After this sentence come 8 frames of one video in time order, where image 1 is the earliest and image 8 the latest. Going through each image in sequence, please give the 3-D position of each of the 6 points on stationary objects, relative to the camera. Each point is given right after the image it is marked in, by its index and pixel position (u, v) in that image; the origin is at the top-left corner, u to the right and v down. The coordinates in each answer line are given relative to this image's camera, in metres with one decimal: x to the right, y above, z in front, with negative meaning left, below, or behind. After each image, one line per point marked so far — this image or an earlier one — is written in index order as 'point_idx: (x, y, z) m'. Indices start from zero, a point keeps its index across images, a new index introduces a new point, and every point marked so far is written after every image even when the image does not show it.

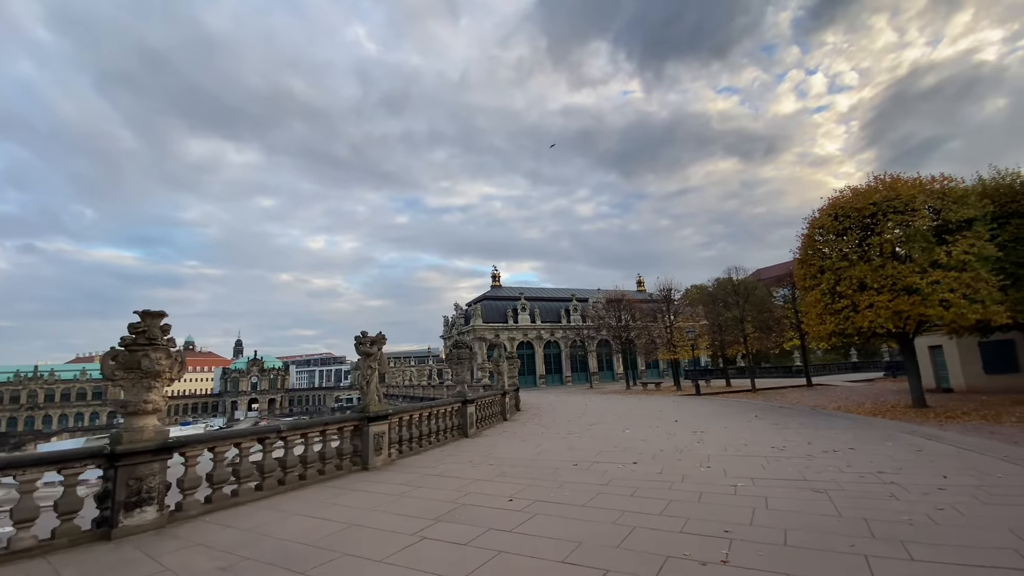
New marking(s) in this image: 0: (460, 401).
0: (-1.1, -2.5, +10.5) m
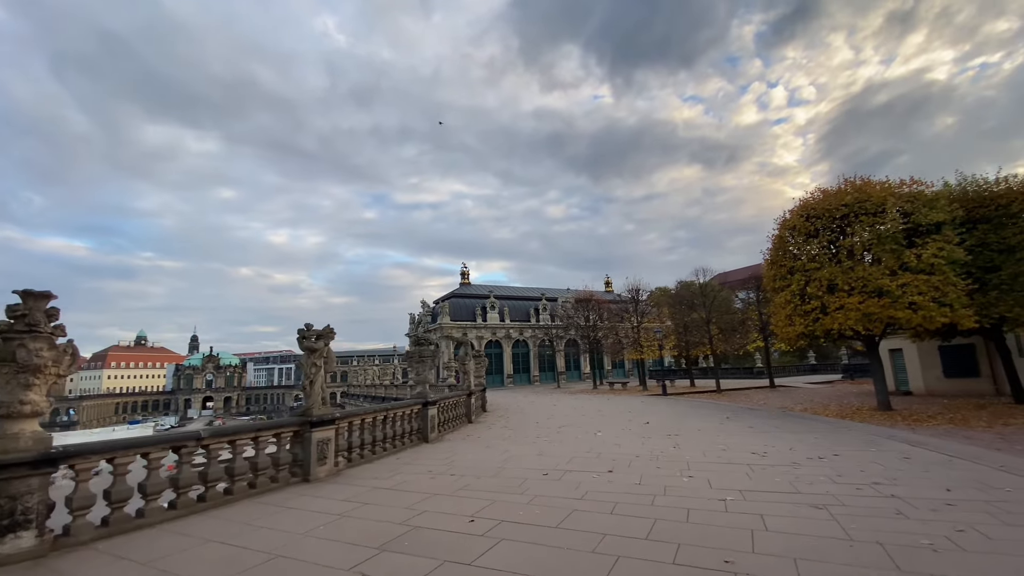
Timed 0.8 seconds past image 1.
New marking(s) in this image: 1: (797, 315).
0: (-1.9, -2.3, +9.6) m
1: (+9.7, -0.9, +16.3) m
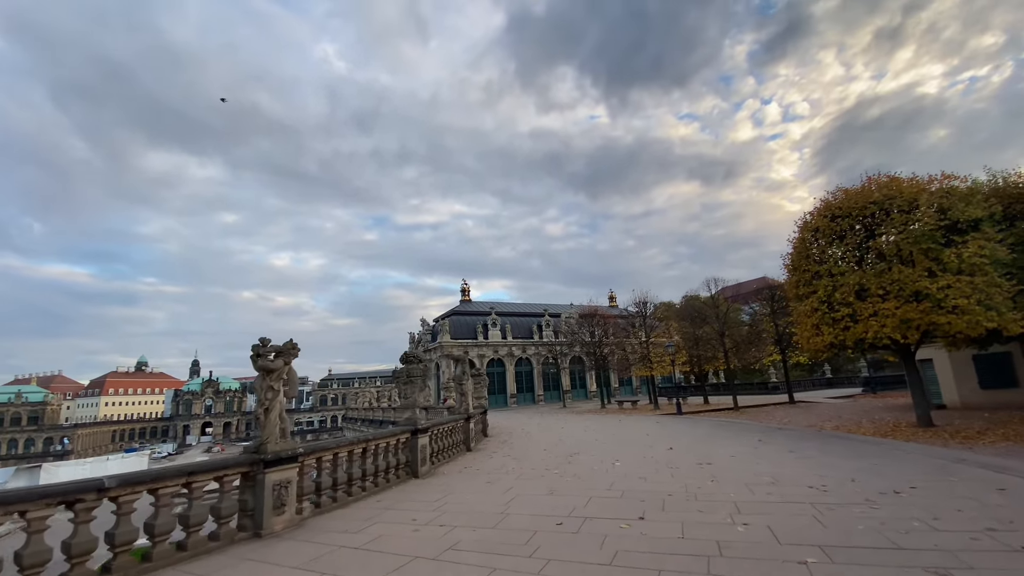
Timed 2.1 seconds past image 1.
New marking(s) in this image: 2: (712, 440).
0: (-1.8, -2.5, +8.3) m
1: (+9.8, -1.1, +15.0) m
2: (+4.7, -3.6, +11.3) m
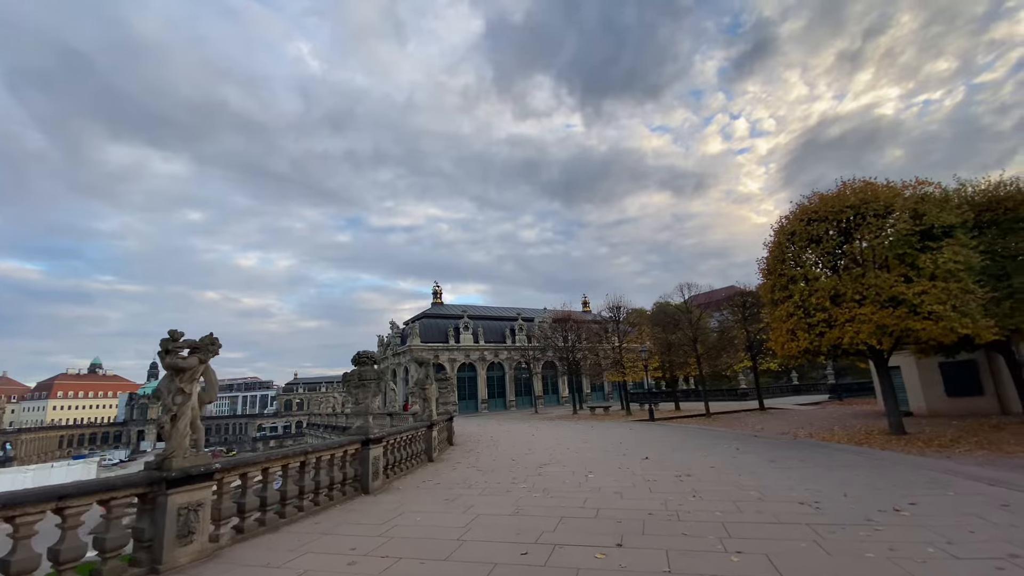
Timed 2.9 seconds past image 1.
0: (-2.4, -2.4, +7.4) m
1: (+8.9, -1.3, +14.8) m
2: (+3.9, -3.6, +10.7) m
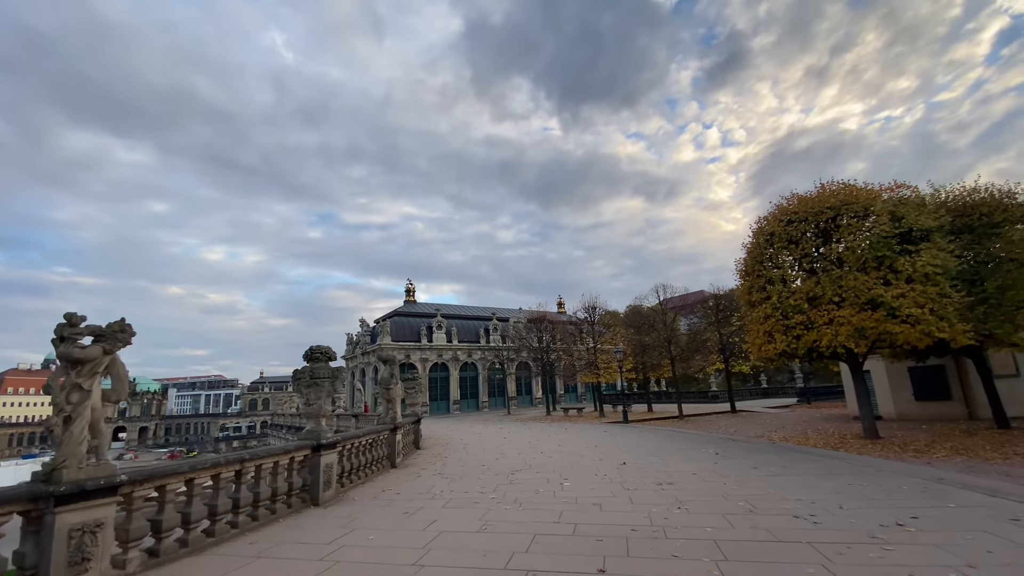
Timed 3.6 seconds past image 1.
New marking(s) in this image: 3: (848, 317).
0: (-2.8, -2.2, +6.6) m
1: (+8.1, -1.3, +14.5) m
2: (+3.3, -3.6, +10.3) m
3: (+8.9, -0.8, +12.7) m
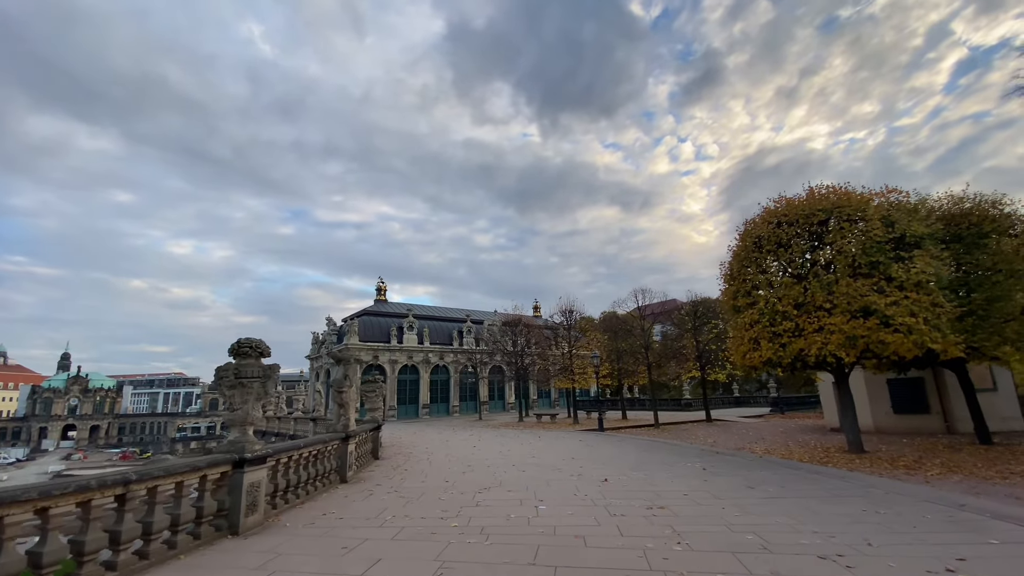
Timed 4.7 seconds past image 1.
0: (-3.2, -1.9, +5.4) m
1: (+7.3, -1.5, +13.9) m
2: (+2.7, -3.5, +9.3) m
3: (+8.2, -0.9, +12.1) m
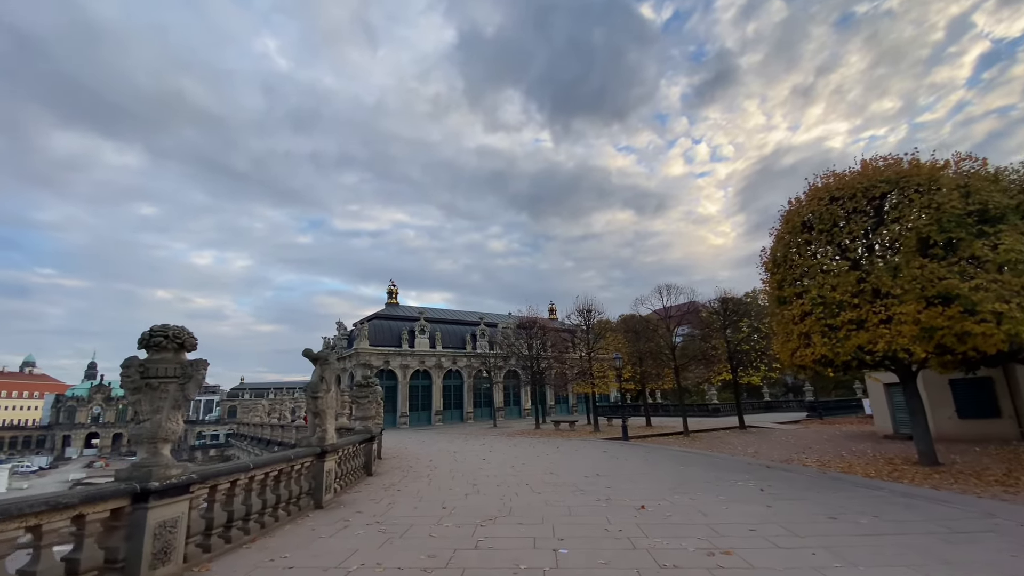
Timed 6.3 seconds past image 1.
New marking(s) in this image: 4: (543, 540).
0: (-3.1, -1.6, +3.8) m
1: (+7.6, -1.1, +12.0) m
2: (+2.9, -3.2, +7.6) m
3: (+8.5, -0.6, +10.2) m
4: (+0.3, -2.6, +5.0) m
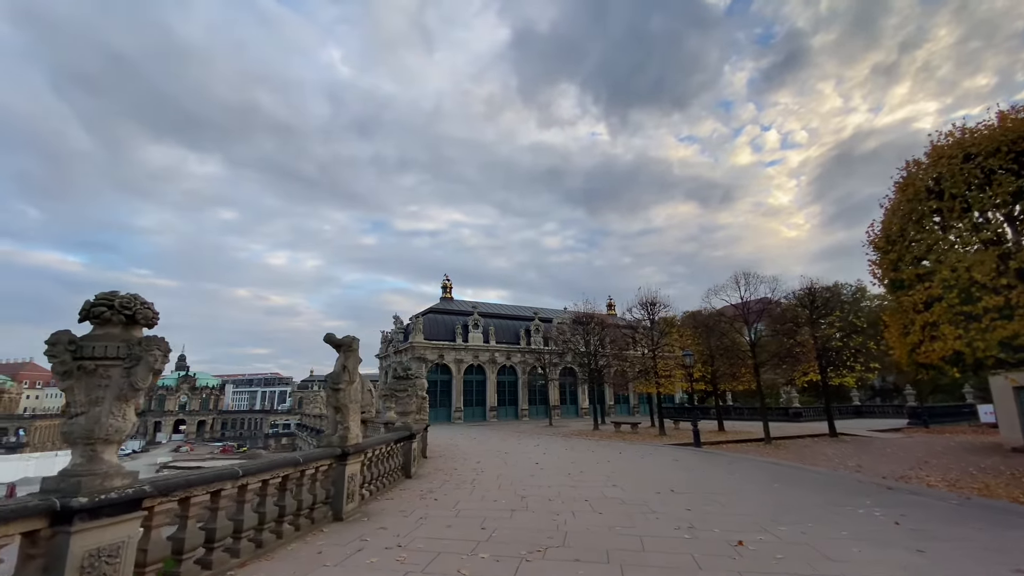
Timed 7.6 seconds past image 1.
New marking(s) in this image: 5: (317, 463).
0: (-2.8, -1.3, +2.8) m
1: (+8.8, -0.7, +9.7) m
2: (+3.6, -2.8, +5.9) m
3: (+9.4, -0.2, +7.8) m
4: (+0.7, -2.3, +3.6) m
5: (-2.3, -2.1, +5.7) m
